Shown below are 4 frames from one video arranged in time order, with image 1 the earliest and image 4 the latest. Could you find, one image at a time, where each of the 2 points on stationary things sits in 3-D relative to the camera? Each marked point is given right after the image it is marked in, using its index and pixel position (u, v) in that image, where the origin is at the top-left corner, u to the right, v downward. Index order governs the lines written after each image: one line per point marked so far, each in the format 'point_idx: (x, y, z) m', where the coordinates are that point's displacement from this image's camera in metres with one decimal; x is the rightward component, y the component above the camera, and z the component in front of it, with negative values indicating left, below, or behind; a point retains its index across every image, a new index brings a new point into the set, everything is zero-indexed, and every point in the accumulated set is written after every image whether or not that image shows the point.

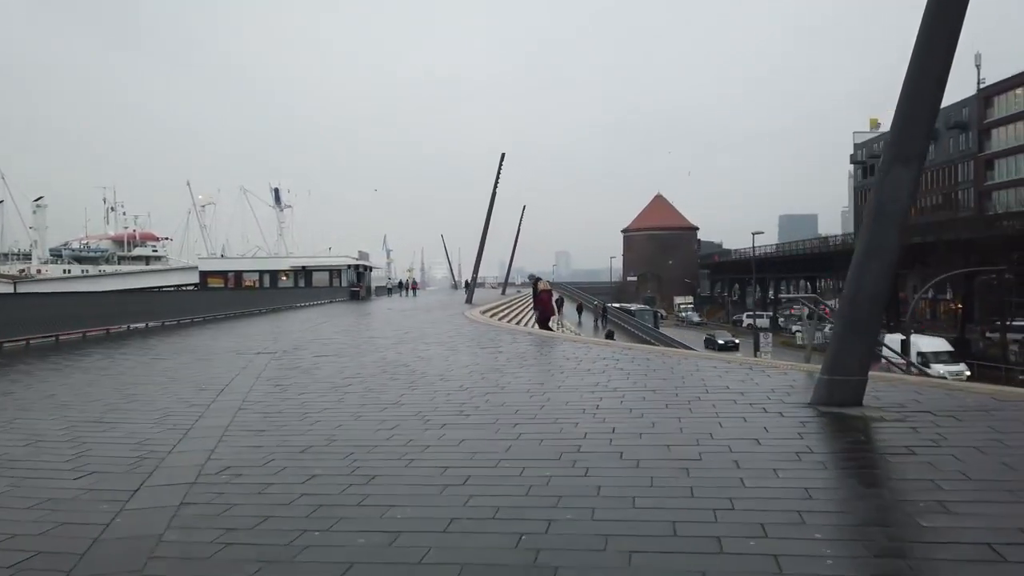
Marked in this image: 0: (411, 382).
0: (-1.1, -1.0, +7.8) m
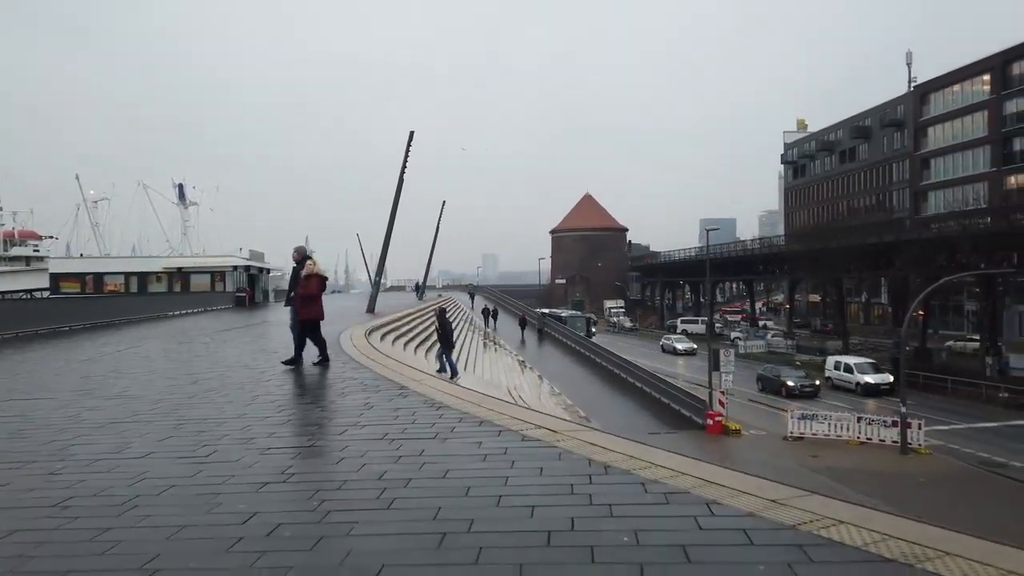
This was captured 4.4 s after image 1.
0: (-1.9, -1.2, +1.5) m
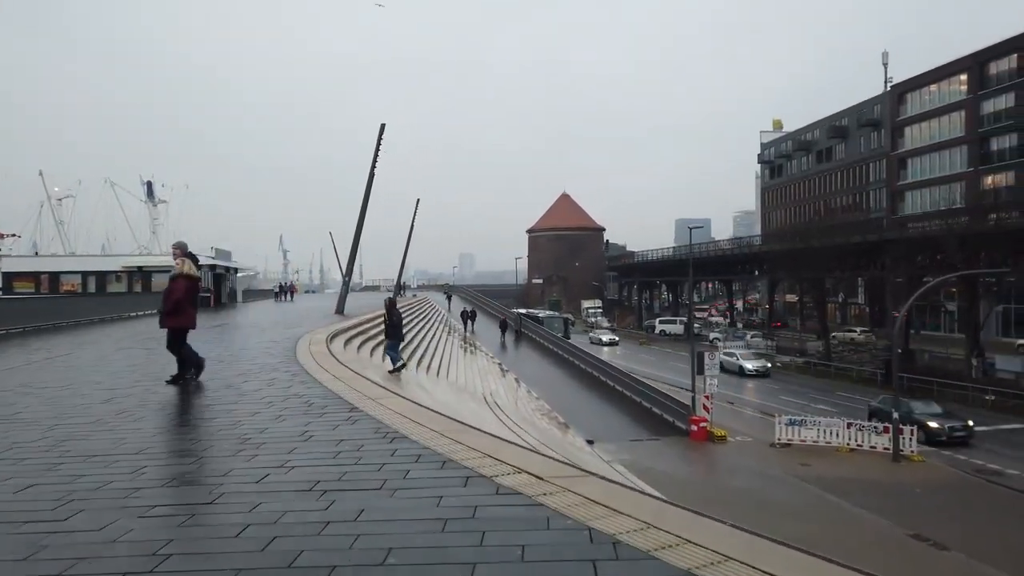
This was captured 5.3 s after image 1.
0: (-2.0, -1.2, +0.2) m
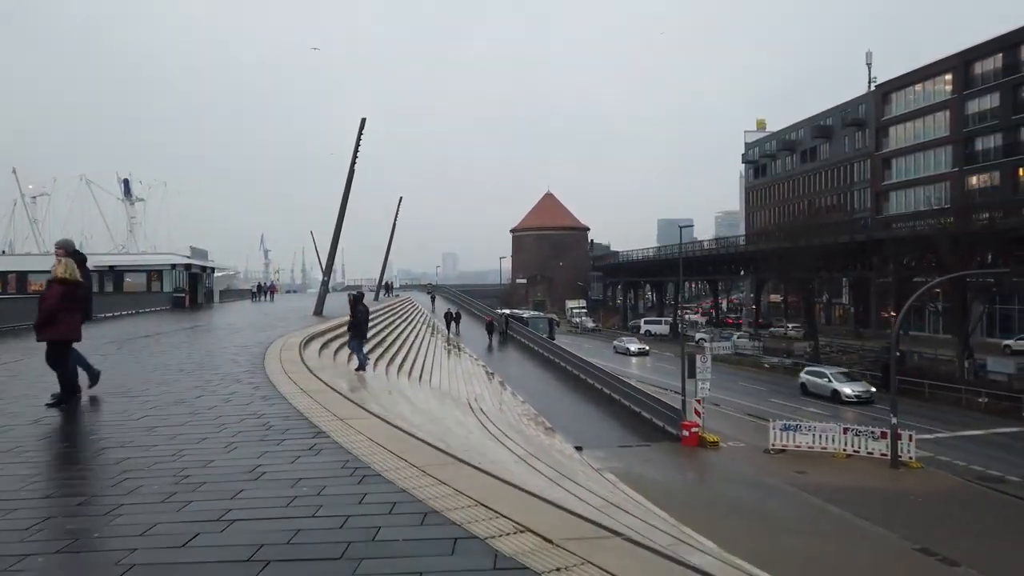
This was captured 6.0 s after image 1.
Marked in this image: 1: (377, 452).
0: (-1.9, -1.2, -0.7) m
1: (-1.0, -1.1, +5.6) m
